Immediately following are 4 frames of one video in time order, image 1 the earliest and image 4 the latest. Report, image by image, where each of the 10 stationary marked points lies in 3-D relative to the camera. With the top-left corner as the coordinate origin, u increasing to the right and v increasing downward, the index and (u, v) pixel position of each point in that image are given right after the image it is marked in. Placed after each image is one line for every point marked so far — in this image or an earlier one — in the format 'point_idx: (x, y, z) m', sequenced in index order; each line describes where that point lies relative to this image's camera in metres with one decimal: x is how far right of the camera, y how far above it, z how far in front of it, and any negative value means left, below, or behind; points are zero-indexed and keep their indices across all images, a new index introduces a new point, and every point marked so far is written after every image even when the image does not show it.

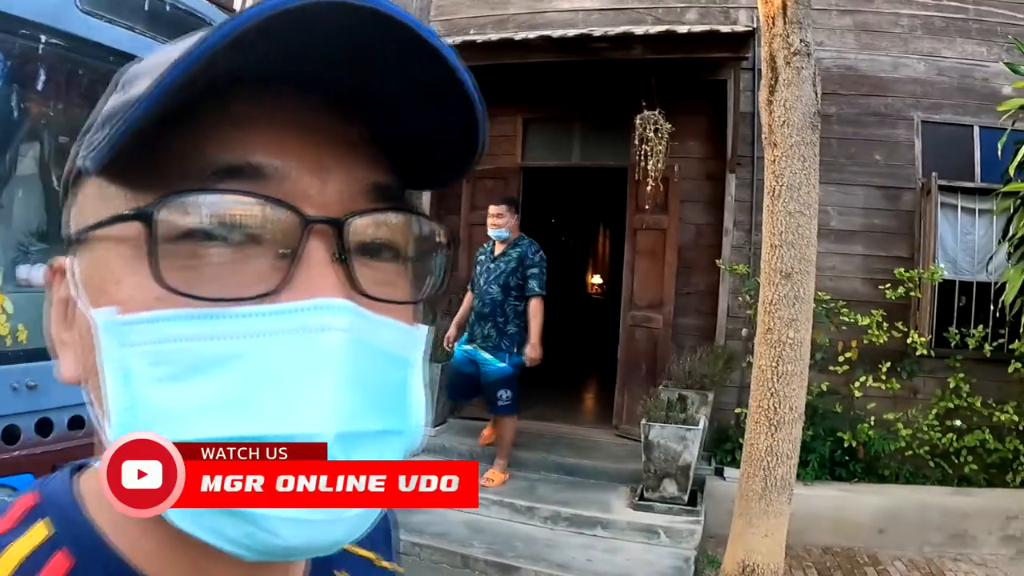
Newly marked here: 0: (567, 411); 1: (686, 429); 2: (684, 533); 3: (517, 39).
0: (+0.5, -1.1, +6.4) m
1: (+1.2, -0.9, +4.6) m
2: (+1.1, -1.6, +4.5) m
3: (0.0, +1.8, +5.1) m
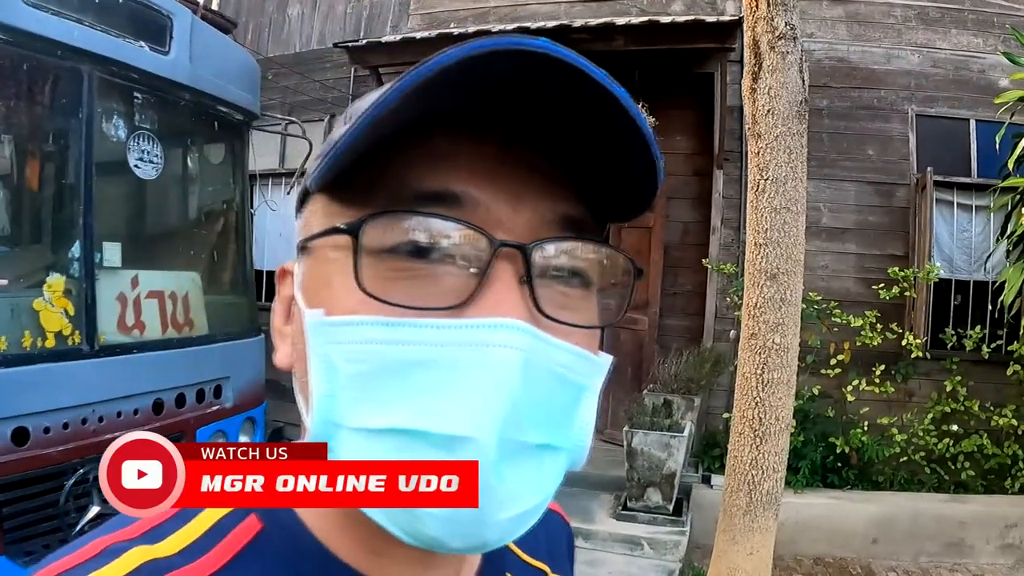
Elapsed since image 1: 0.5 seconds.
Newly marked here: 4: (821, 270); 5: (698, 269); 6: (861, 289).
0: (+0.4, -1.1, +6.2) m
1: (+1.0, -0.9, +4.4) m
2: (+0.9, -1.6, +4.3) m
3: (-0.1, +1.8, +4.9) m
4: (+2.6, +0.1, +5.7) m
5: (+1.4, +0.2, +5.4) m
6: (+2.9, 0.0, +5.7) m
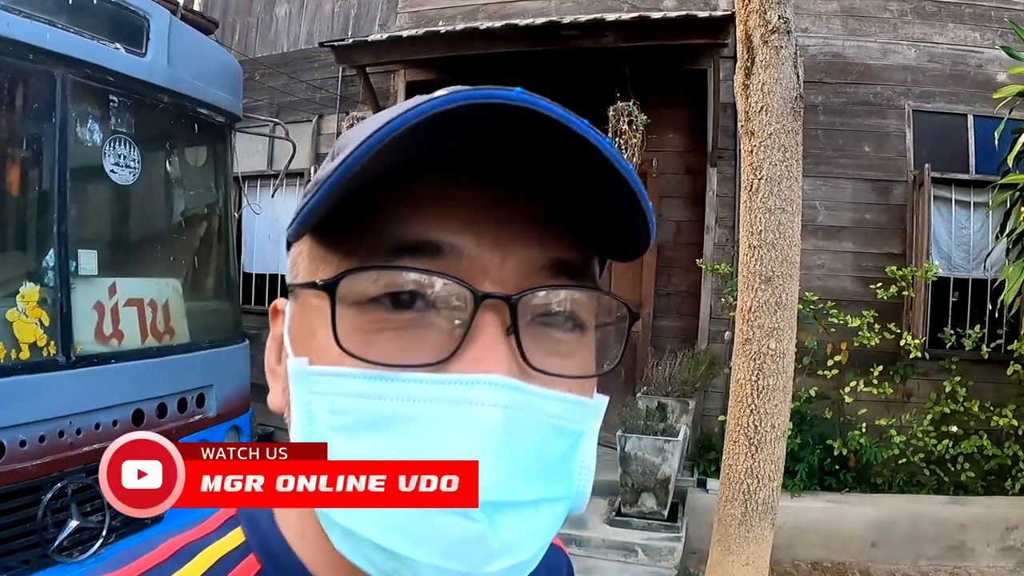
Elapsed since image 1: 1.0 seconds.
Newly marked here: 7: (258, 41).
0: (+0.3, -1.1, +6.1) m
1: (+0.9, -0.9, +4.3) m
2: (+0.9, -1.6, +4.2) m
3: (-0.2, +1.8, +4.8) m
4: (+2.5, +0.2, +5.7) m
5: (+1.4, +0.2, +5.3) m
6: (+2.8, 0.0, +5.6) m
7: (-2.4, +2.4, +6.7) m
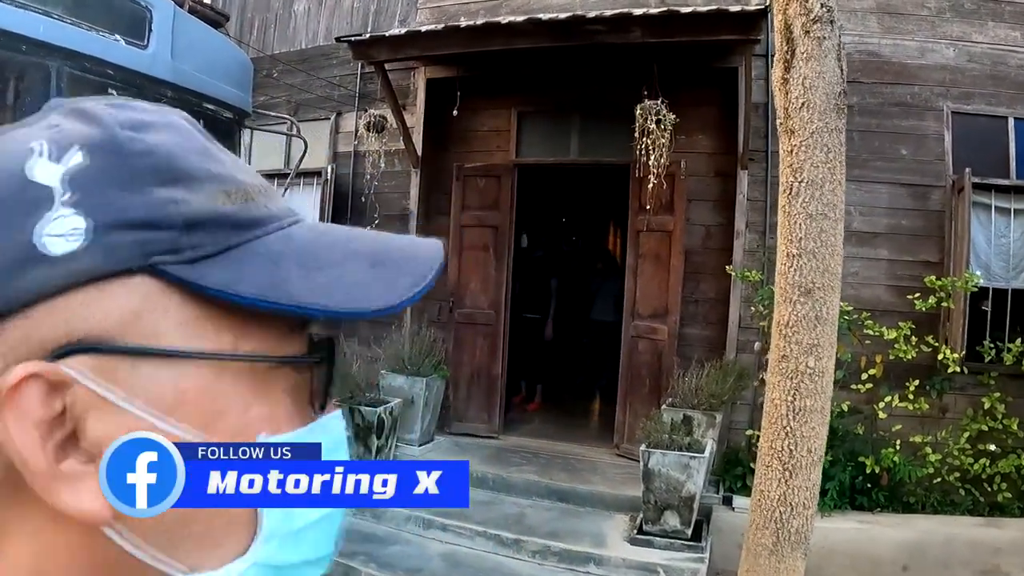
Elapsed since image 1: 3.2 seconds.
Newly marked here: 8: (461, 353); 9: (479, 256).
0: (+0.5, -1.2, +6.0) m
1: (+1.0, -1.0, +4.1) m
2: (+1.0, -1.6, +4.0) m
3: (-0.1, +1.7, +4.6) m
4: (+2.6, +0.1, +5.4) m
5: (+1.5, +0.1, +5.1) m
6: (+2.9, -0.1, +5.4) m
7: (-2.2, +2.4, +6.6) m
8: (-0.4, -0.5, +5.4) m
9: (-0.2, +0.2, +5.3) m
